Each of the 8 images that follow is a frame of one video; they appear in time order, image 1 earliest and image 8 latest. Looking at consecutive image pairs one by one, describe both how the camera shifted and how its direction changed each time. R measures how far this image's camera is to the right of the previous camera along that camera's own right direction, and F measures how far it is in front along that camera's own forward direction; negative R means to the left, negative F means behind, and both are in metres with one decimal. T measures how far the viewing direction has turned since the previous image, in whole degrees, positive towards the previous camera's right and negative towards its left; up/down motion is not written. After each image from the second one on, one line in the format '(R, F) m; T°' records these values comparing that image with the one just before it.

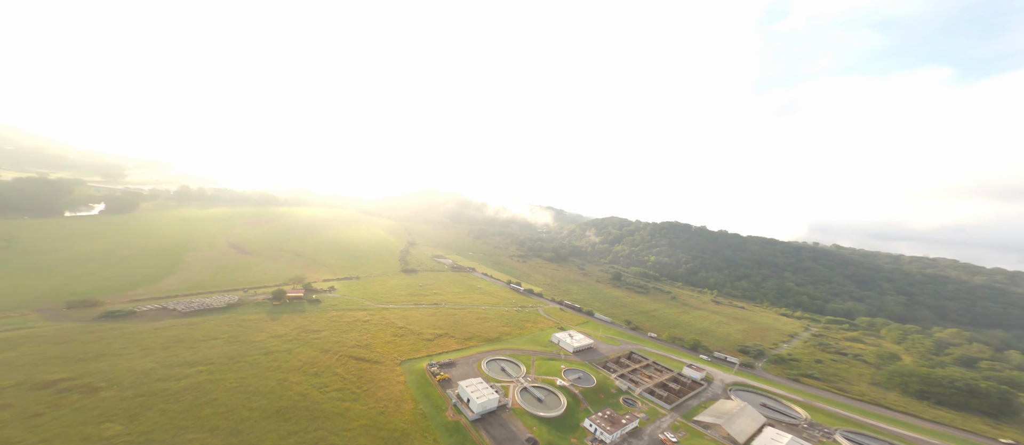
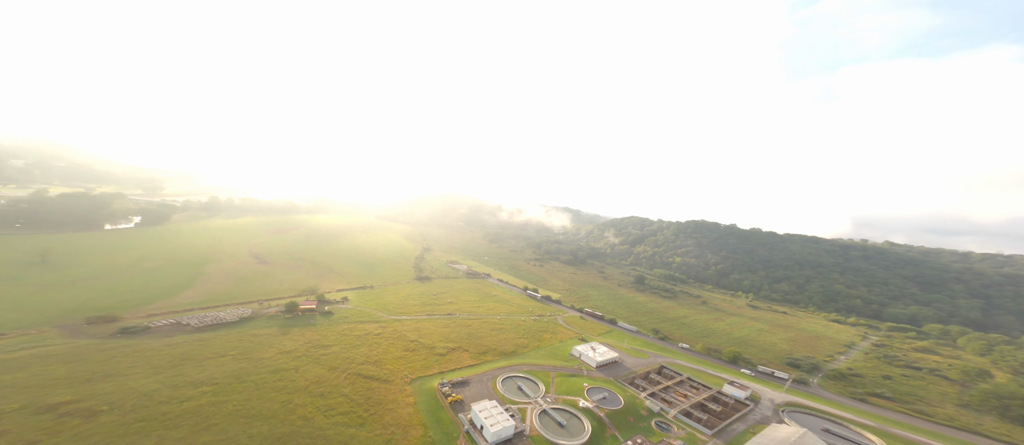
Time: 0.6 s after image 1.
(+0.7, +3.8) m; -3°
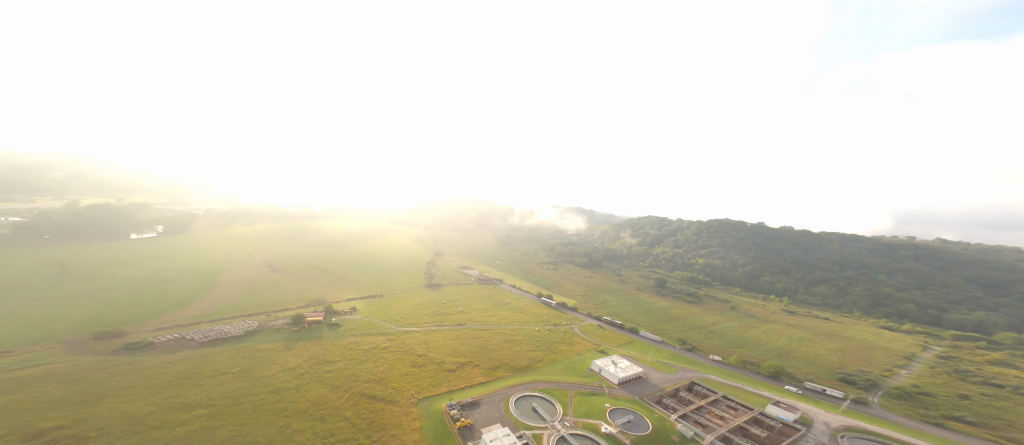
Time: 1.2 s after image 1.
(+0.4, +3.7) m; -2°
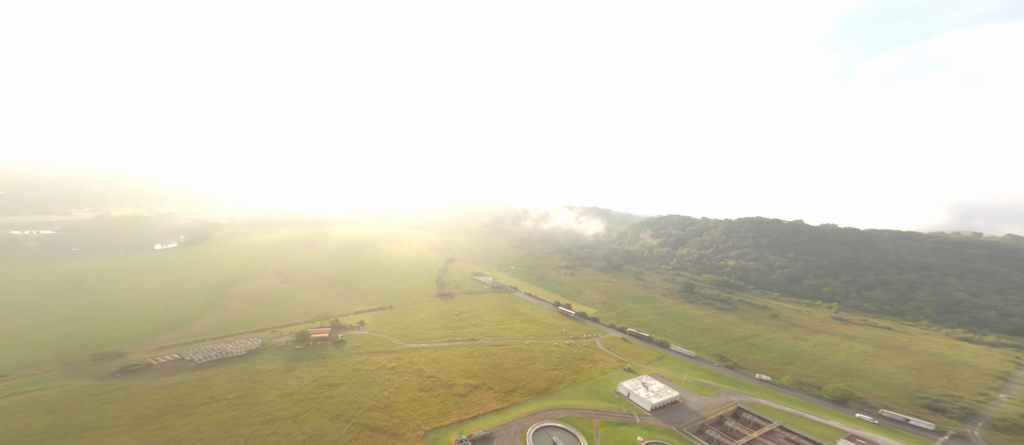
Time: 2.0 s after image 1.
(+0.3, +4.9) m; -2°
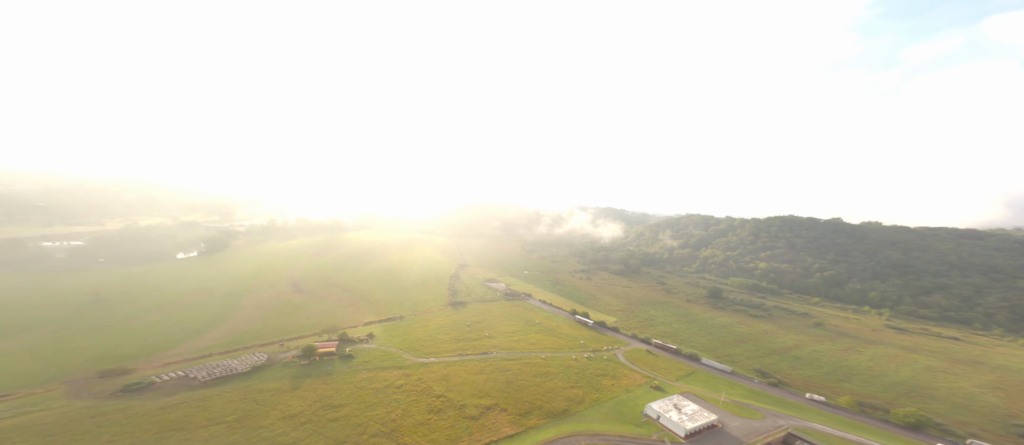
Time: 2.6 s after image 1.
(+0.2, +3.7) m; -2°
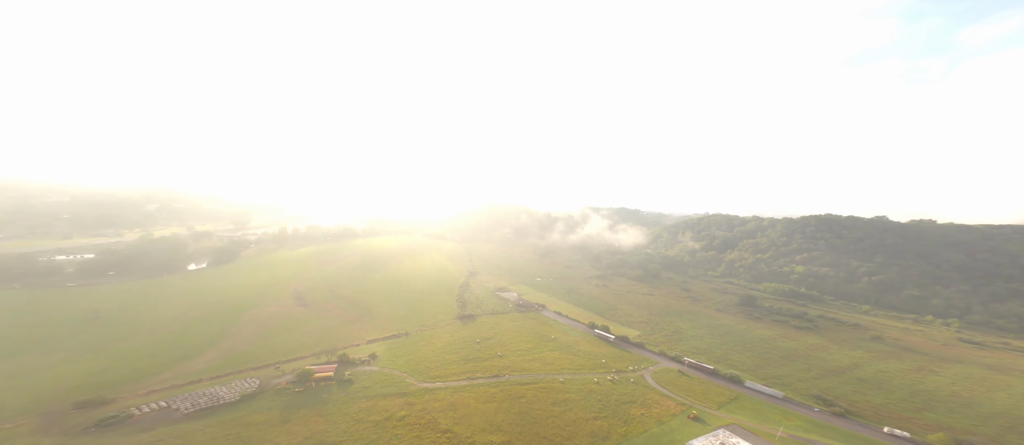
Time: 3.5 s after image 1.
(-0.1, +5.8) m; -2°
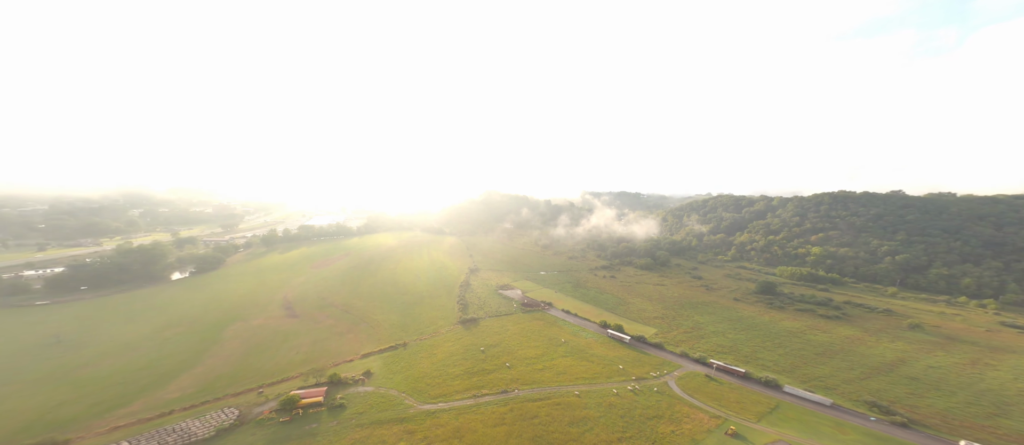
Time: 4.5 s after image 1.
(-1.0, +6.0) m; +1°
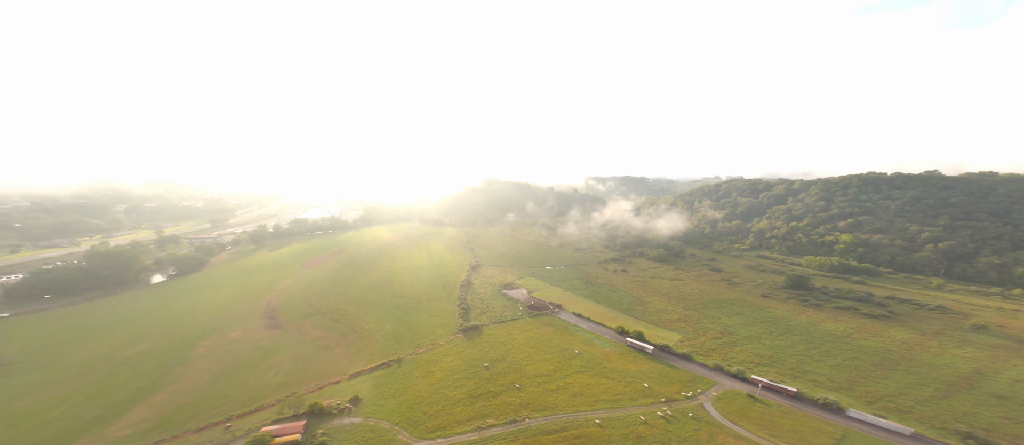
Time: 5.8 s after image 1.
(-1.1, +7.7) m; +1°
